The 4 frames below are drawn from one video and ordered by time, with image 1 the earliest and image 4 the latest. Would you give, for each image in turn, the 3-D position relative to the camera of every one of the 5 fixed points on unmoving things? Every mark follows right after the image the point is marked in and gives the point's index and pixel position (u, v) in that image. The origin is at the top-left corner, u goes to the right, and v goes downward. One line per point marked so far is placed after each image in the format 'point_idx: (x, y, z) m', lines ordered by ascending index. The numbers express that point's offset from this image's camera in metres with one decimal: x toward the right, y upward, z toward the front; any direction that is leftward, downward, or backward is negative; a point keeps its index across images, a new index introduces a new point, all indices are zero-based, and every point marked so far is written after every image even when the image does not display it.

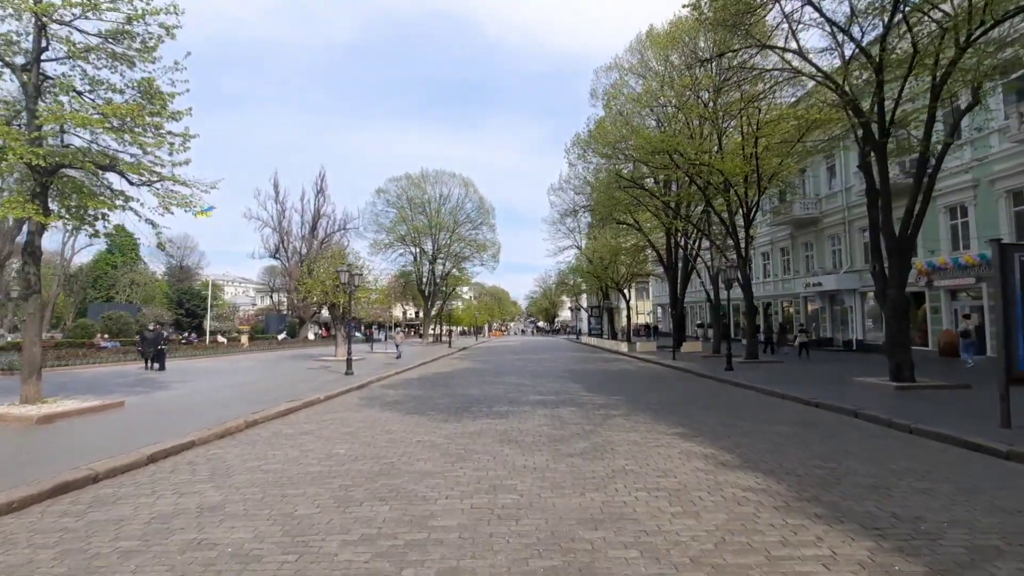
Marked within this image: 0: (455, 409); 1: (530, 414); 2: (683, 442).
0: (-1.1, -2.3, +12.0) m
1: (+0.3, -2.2, +11.0) m
2: (+2.2, -2.0, +8.2) m
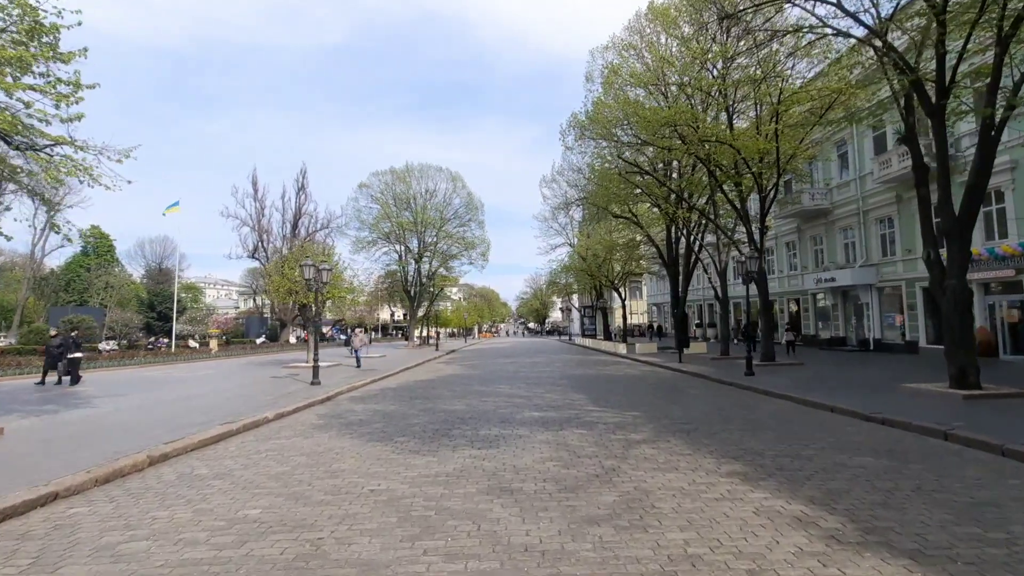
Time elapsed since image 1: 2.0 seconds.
0: (-1.2, -2.1, +9.4) m
1: (+0.2, -2.0, +8.5) m
2: (+2.2, -1.8, +5.7) m
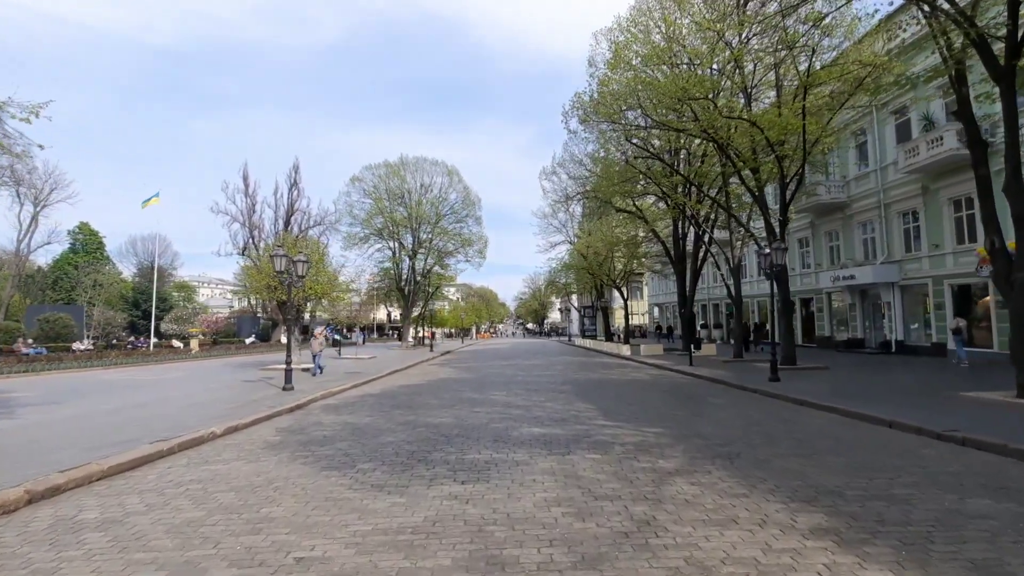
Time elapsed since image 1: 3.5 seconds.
0: (-1.3, -2.0, +7.5) m
1: (+0.2, -1.9, +6.6) m
2: (+2.1, -1.7, +3.8) m
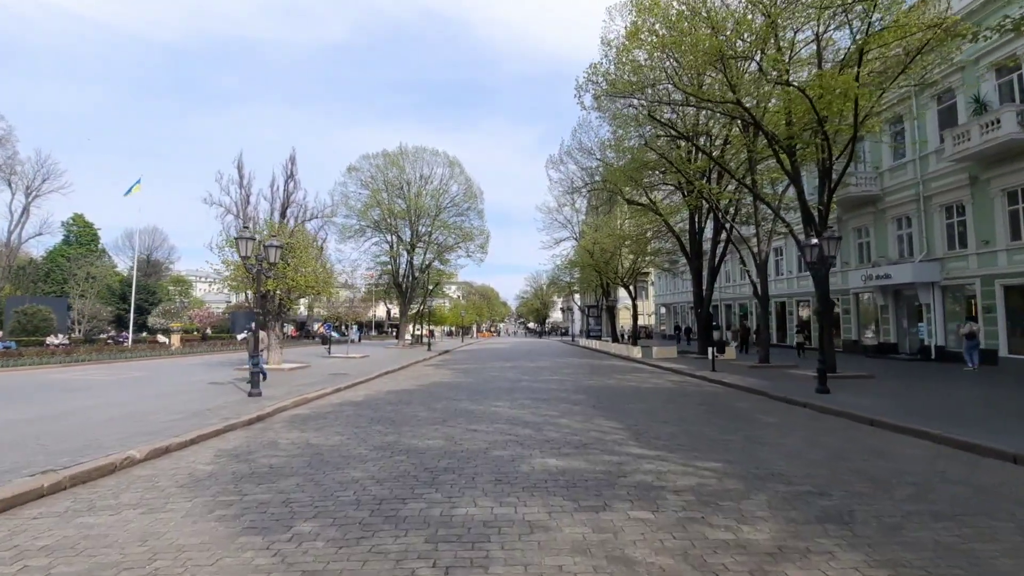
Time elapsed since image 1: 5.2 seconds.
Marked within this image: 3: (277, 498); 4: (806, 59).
0: (-1.2, -1.8, +5.3) m
1: (+0.2, -1.7, +4.3) m
2: (+2.2, -1.6, +1.5) m
3: (-2.1, -1.9, +5.7) m
4: (+8.7, +6.8, +19.2) m
